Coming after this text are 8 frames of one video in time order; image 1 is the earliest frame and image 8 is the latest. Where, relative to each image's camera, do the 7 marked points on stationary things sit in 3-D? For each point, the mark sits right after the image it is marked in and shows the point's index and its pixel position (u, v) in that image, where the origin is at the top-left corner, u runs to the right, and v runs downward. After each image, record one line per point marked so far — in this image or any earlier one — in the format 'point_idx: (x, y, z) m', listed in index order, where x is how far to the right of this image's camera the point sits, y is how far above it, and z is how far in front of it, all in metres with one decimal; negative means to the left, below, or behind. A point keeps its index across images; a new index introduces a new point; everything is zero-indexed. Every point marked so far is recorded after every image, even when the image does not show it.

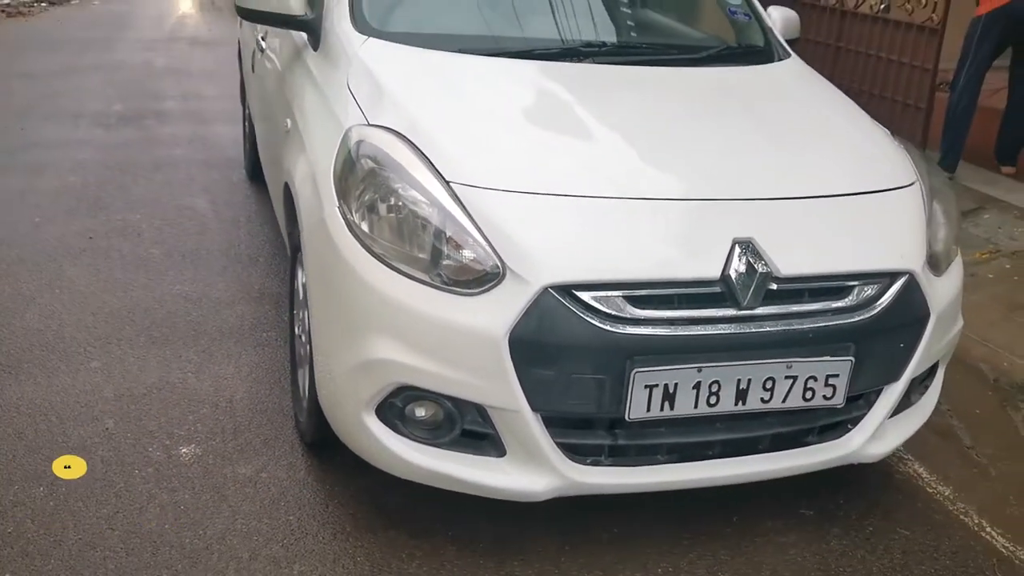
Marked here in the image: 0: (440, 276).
0: (-0.2, 0.0, +2.2) m
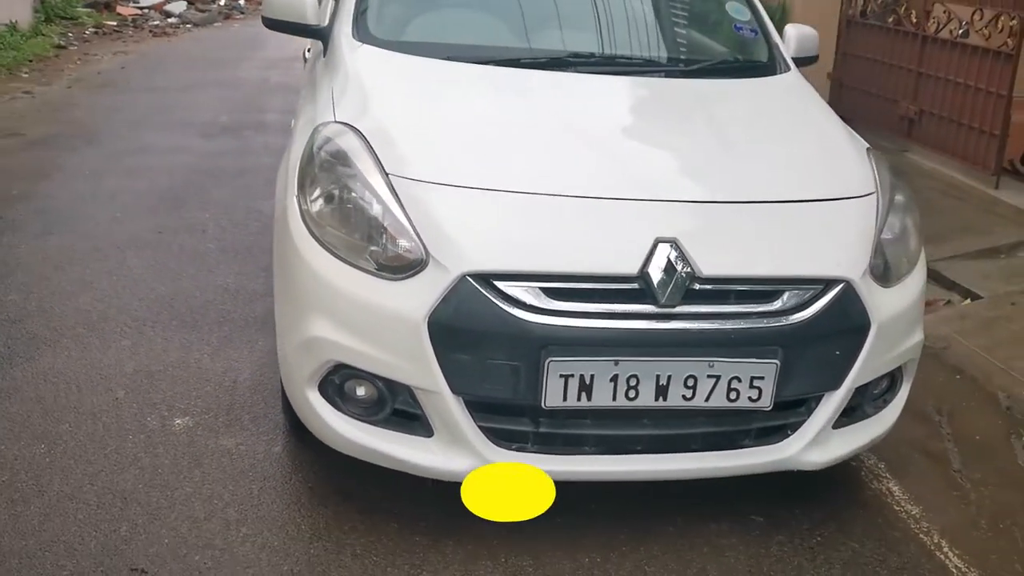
0: (-0.3, +0.1, +2.3) m
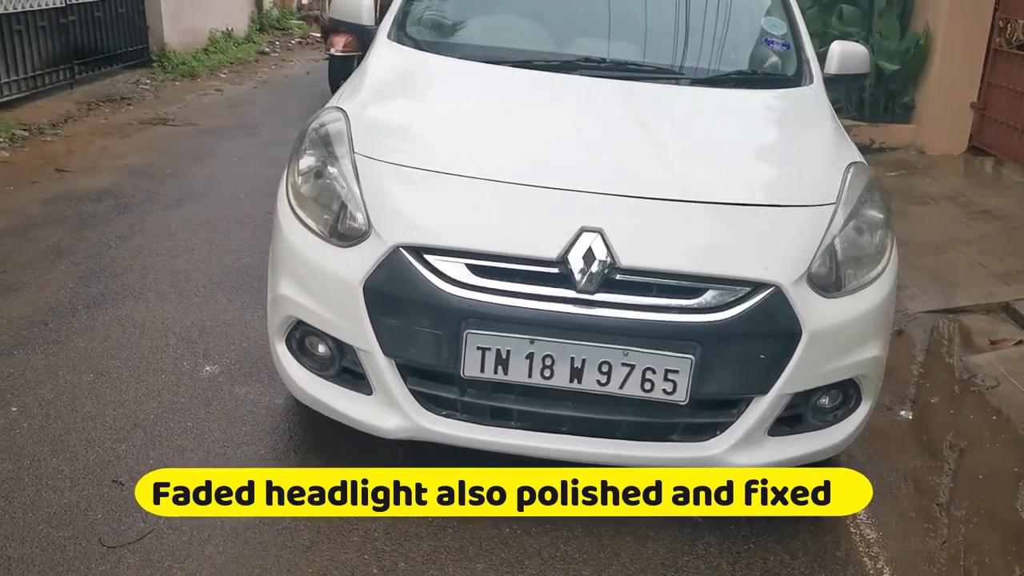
0: (-0.5, +0.1, +2.6) m
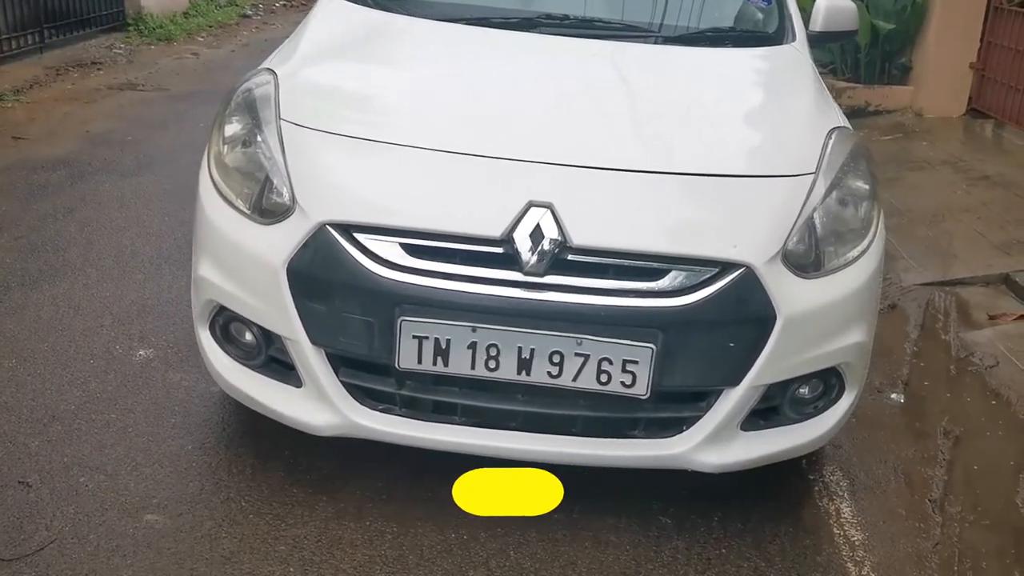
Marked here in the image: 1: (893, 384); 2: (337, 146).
0: (-0.6, +0.2, +2.3) m
1: (+1.2, -0.3, +3.4) m
2: (-0.4, +0.3, +2.3) m
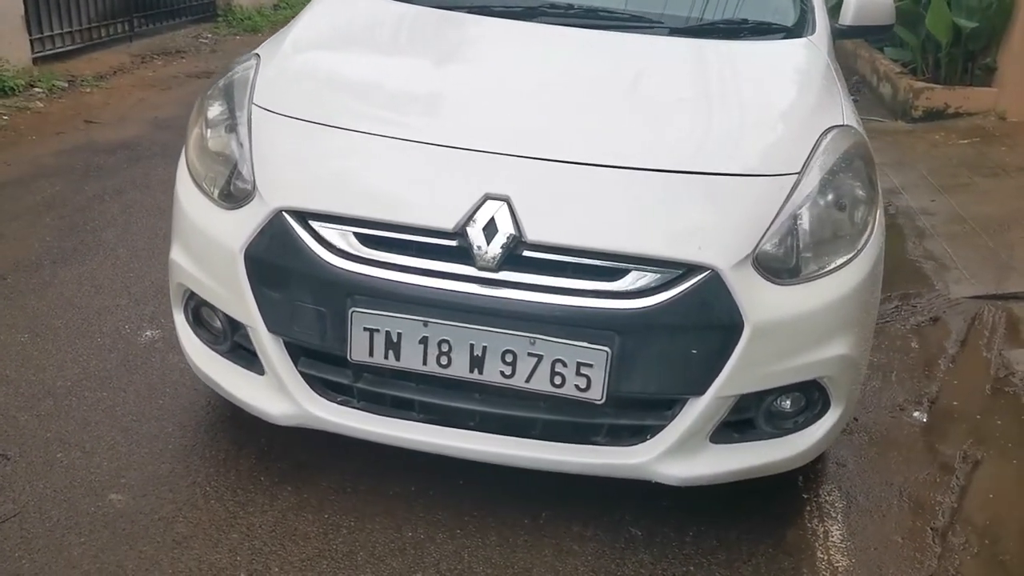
0: (-0.7, +0.2, +2.3) m
1: (+1.2, -0.4, +3.2) m
2: (-0.5, +0.3, +2.3) m
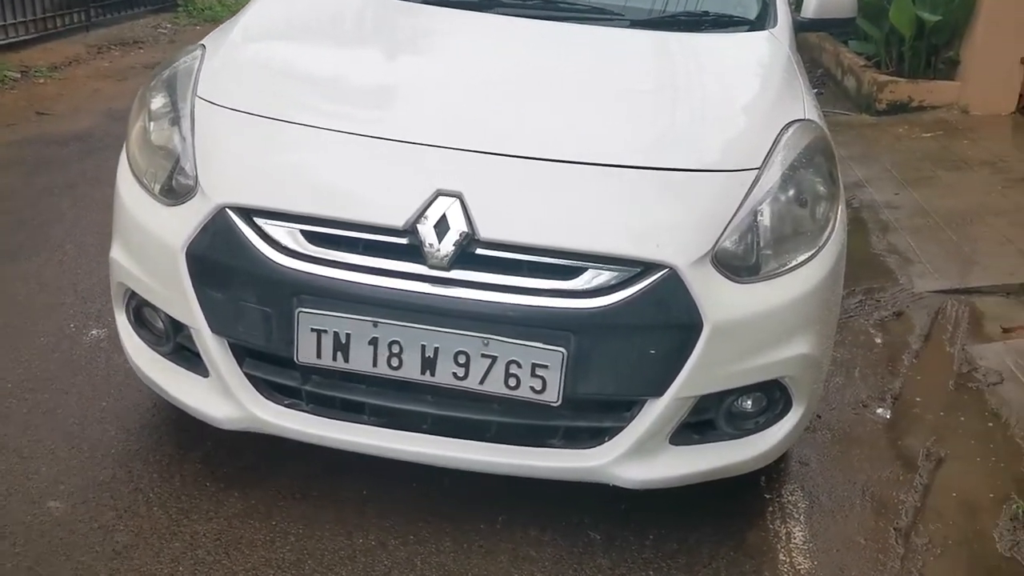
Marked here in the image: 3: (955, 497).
0: (-0.8, +0.2, +2.2) m
1: (+1.1, -0.3, +3.1) m
2: (-0.6, +0.3, +2.2) m
3: (+1.2, -0.5, +2.7) m
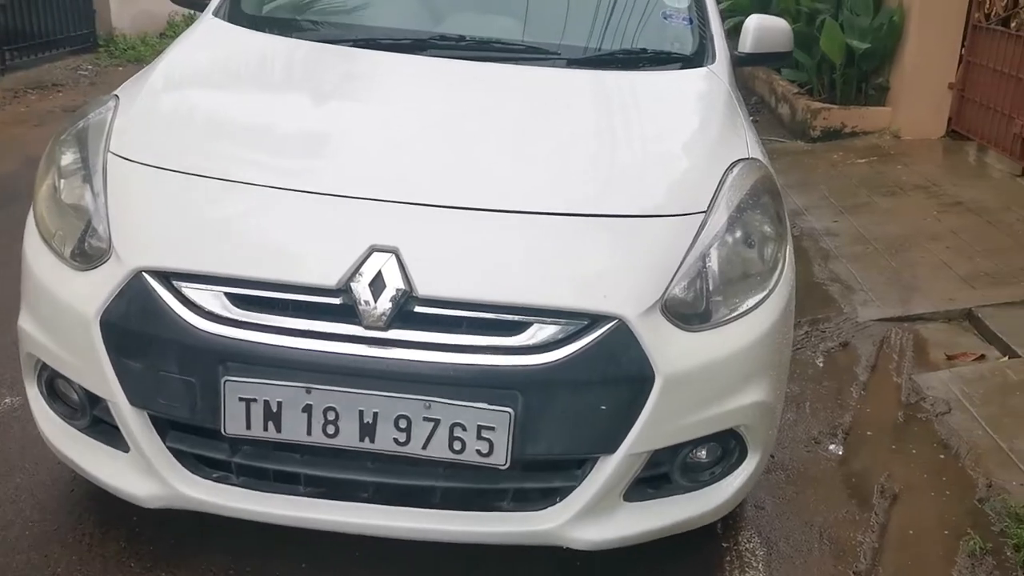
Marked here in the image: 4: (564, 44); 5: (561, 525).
0: (-0.9, +0.1, +2.1) m
1: (+1.0, -0.4, +3.1) m
2: (-0.7, +0.2, +2.1) m
3: (+1.0, -0.6, +2.6) m
4: (+0.1, +0.7, +2.8) m
5: (+0.1, -0.5, +2.0) m
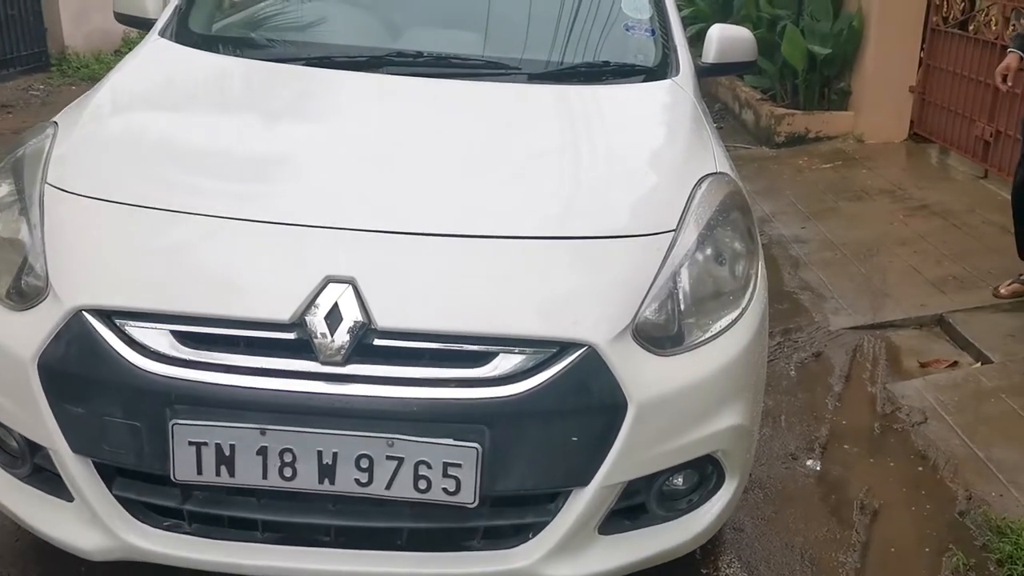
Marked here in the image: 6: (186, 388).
0: (-0.9, 0.0, +1.9) m
1: (+0.9, -0.5, +3.0) m
2: (-0.8, +0.1, +1.9) m
3: (+1.0, -0.7, +2.6) m
4: (0.0, +0.6, +2.8) m
5: (0.0, -0.5, +1.9) m
6: (-0.6, -0.2, +1.8) m
